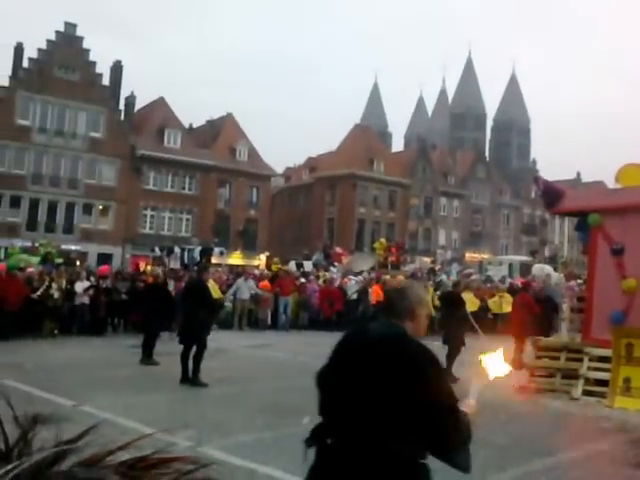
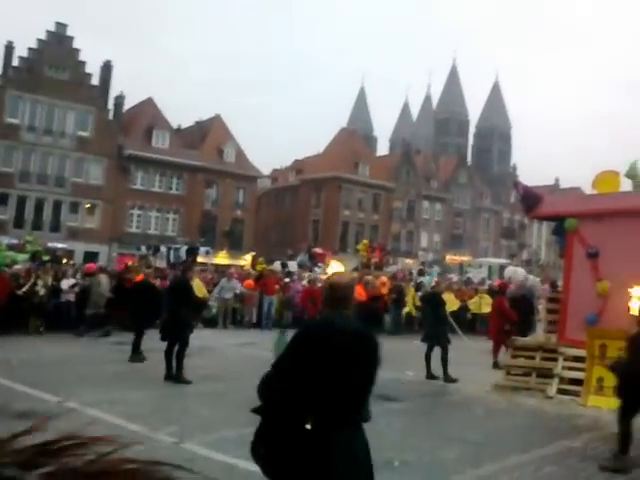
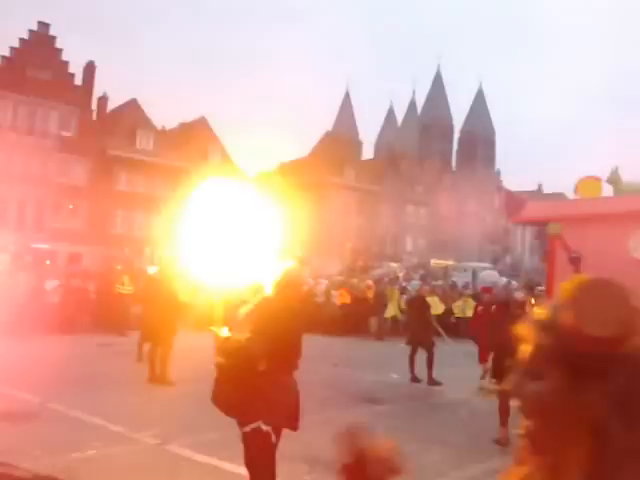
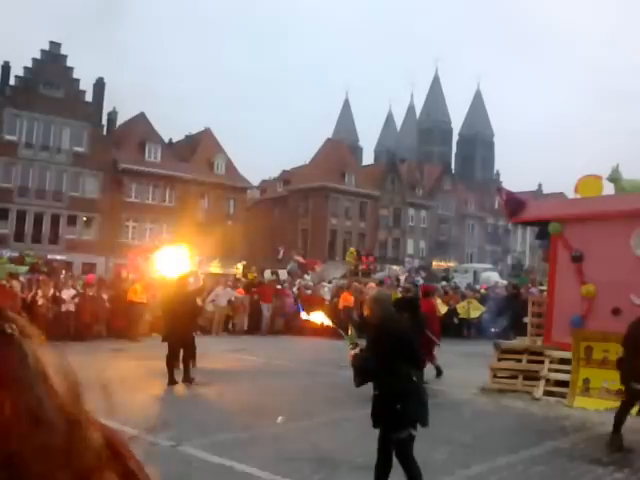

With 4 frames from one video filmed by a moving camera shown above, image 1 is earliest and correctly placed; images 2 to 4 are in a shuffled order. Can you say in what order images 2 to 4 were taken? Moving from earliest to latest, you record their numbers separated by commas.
2, 3, 4
